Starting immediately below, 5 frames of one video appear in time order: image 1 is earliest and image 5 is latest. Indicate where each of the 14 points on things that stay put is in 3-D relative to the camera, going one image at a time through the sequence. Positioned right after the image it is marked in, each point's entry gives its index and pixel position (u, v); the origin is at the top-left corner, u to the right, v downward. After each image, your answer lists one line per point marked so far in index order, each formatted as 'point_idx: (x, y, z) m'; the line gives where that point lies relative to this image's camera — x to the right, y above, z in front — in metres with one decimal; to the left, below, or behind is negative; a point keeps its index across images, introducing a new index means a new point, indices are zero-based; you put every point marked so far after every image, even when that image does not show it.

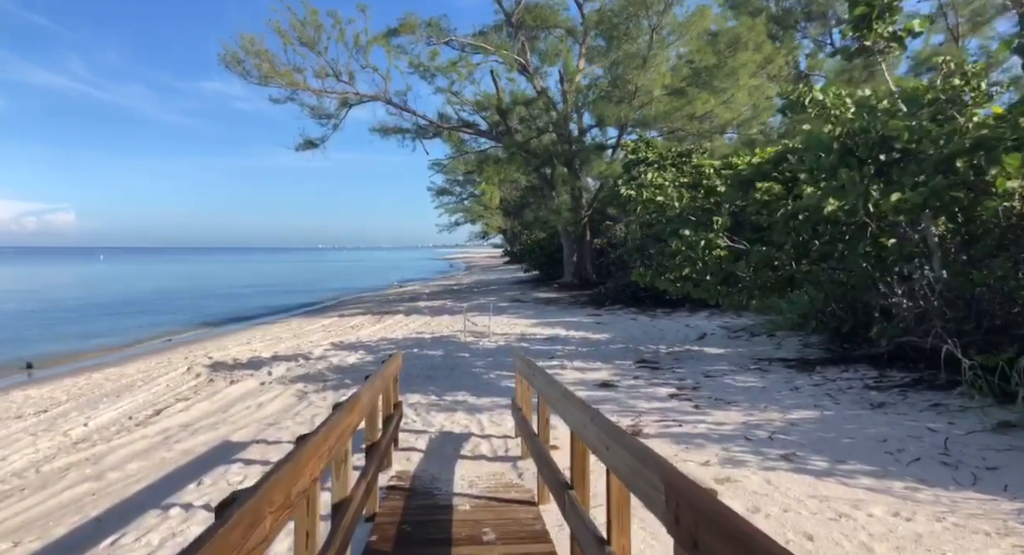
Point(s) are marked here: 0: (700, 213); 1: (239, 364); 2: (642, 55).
0: (+2.4, +0.8, +6.9) m
1: (-4.8, -1.5, +9.5) m
2: (+3.3, +5.6, +13.4) m
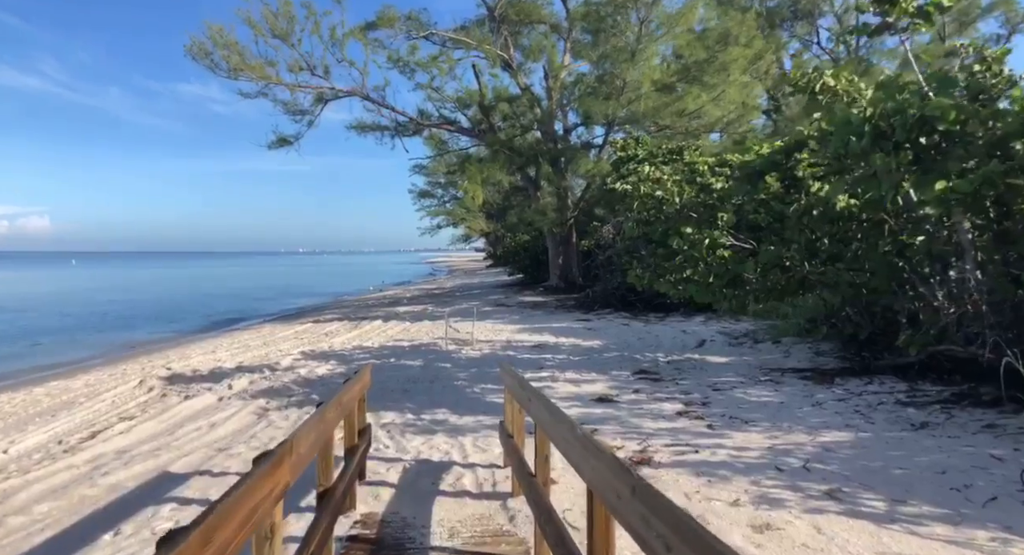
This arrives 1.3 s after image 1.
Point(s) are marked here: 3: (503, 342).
0: (+2.3, +0.8, +6.3) m
1: (-5.1, -1.6, +8.6) m
2: (+2.9, +5.6, +12.8) m
3: (-0.2, -1.1, +9.2) m
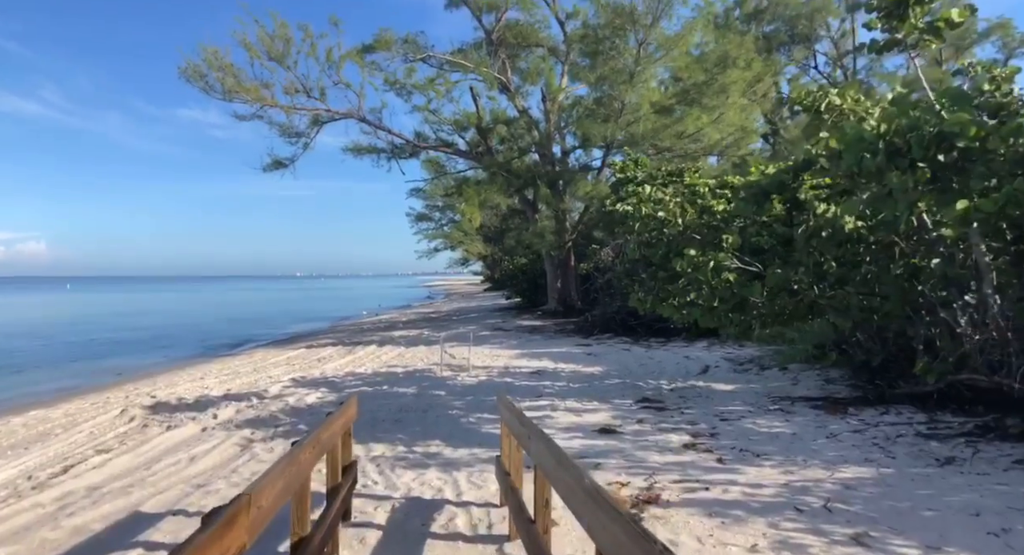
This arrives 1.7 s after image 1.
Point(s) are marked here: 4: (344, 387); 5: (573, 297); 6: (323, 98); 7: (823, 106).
0: (+2.2, +0.5, +6.2) m
1: (-5.1, -2.0, +8.3) m
2: (+2.8, +5.0, +12.8) m
3: (-0.2, -1.5, +8.9) m
4: (-2.7, -1.8, +8.6) m
5: (+2.1, -0.7, +18.3) m
6: (-5.6, +5.3, +15.6) m
7: (+3.2, +1.8, +5.6) m
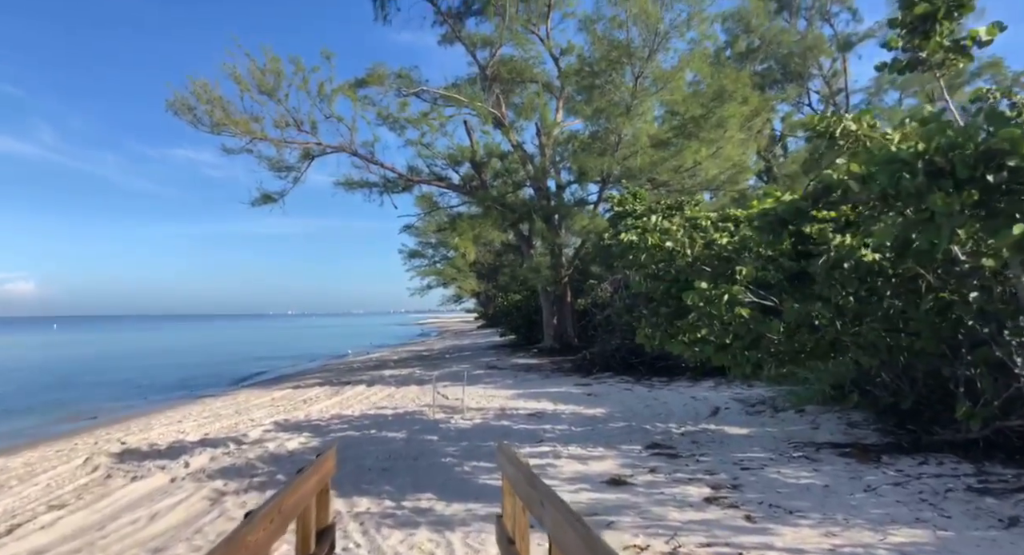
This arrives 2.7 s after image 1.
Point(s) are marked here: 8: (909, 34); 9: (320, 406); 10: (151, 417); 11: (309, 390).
0: (+2.2, +0.2, +5.8) m
1: (-5.2, -2.5, +7.7) m
2: (+2.7, +4.1, +12.8) m
3: (-0.3, -2.1, +8.4) m
4: (-2.7, -2.3, +8.0) m
5: (+1.9, -1.9, +17.9) m
6: (-5.7, +4.2, +15.5) m
7: (+3.2, +1.4, +5.3) m
8: (+3.1, +1.9, +4.1) m
9: (-3.9, -2.6, +11.0) m
10: (-8.4, -3.2, +12.5) m
11: (-5.5, -3.0, +14.4) m
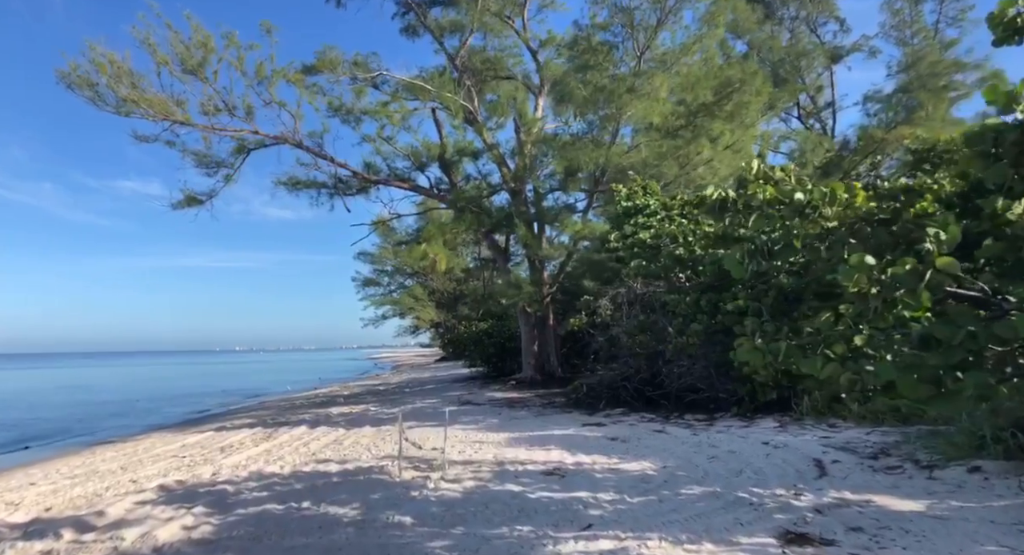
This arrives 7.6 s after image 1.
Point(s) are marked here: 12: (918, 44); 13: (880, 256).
0: (+2.5, +0.3, +3.6) m
1: (-5.1, -2.4, +4.6) m
2: (+2.4, +3.9, +10.8) m
3: (-0.2, -2.0, +5.8) m
4: (-2.7, -2.2, +5.2) m
5: (+1.2, -2.4, +15.4) m
6: (-6.2, +3.9, +12.8) m
7: (+3.5, +1.6, +3.2) m
8: (+3.5, +2.1, +2.1) m
9: (-4.1, -2.7, +8.0) m
10: (-8.7, -3.4, +9.1) m
11: (-5.9, -3.3, +11.3) m
12: (+13.8, +7.9, +18.2) m
13: (+2.4, +0.1, +3.4) m
